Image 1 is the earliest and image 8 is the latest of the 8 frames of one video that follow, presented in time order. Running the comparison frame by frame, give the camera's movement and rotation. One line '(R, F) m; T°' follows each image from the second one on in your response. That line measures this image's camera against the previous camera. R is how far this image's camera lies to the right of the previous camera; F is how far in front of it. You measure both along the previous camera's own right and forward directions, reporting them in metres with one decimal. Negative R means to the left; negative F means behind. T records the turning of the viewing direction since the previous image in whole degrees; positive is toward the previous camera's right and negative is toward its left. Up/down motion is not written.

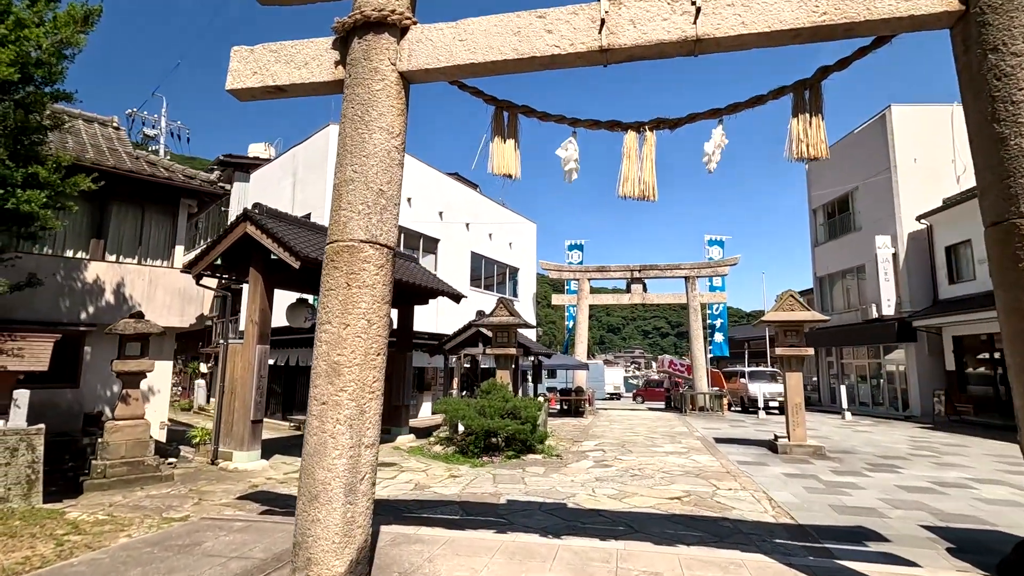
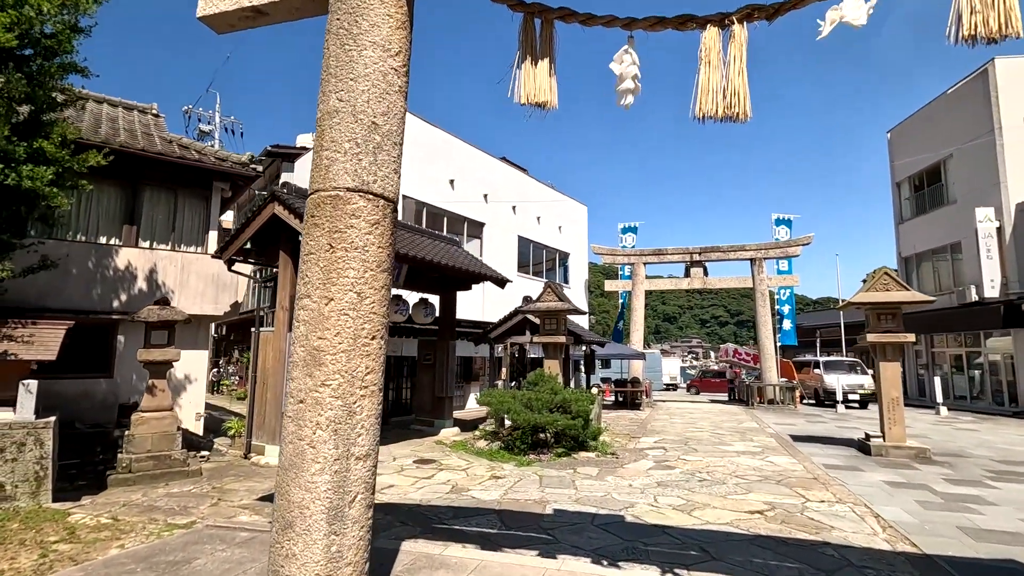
(+0.1, +1.1) m; -6°
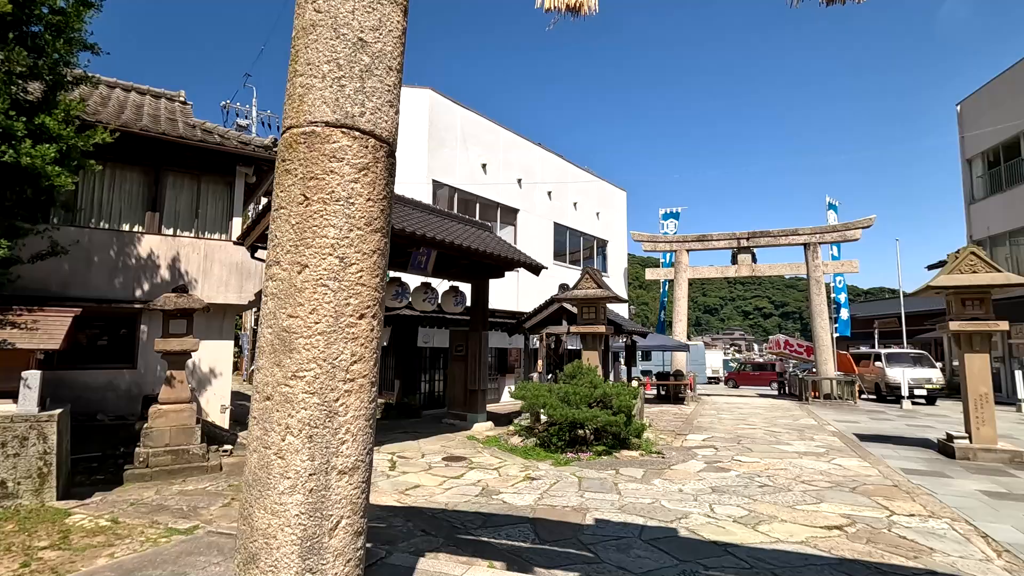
(0.0, +0.8) m; -4°
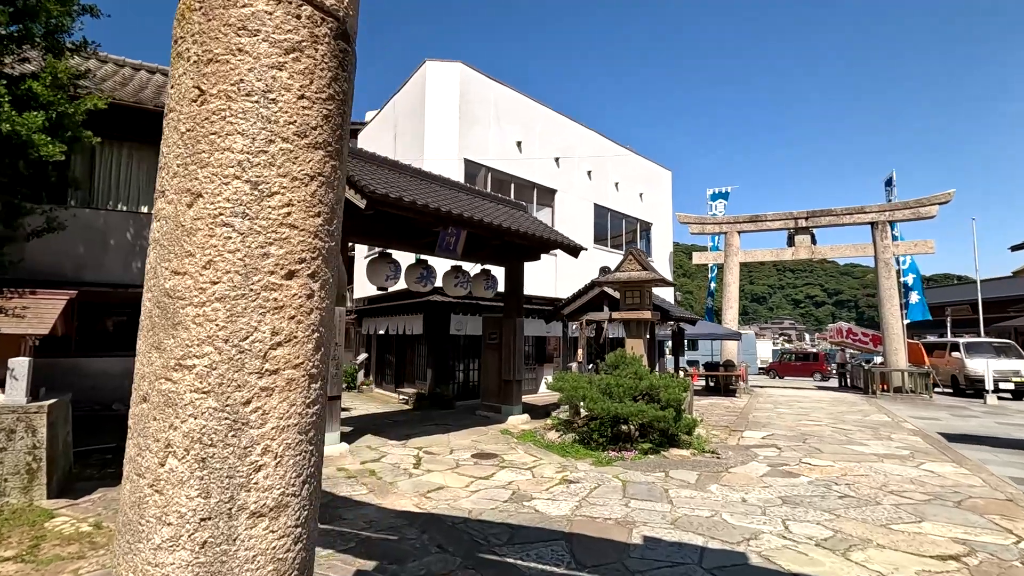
(+0.1, +0.9) m; -4°
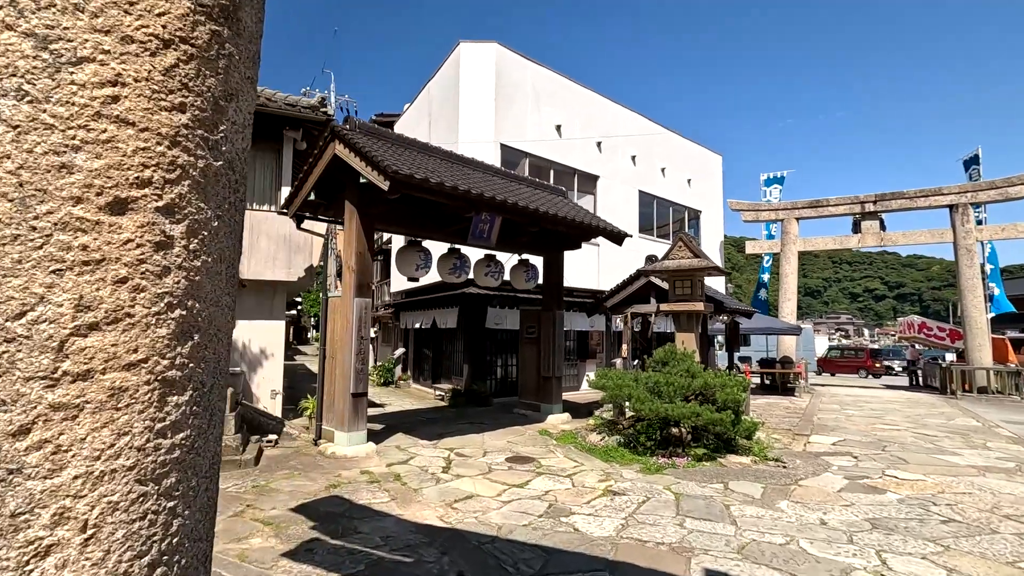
(+0.1, +0.8) m; -5°
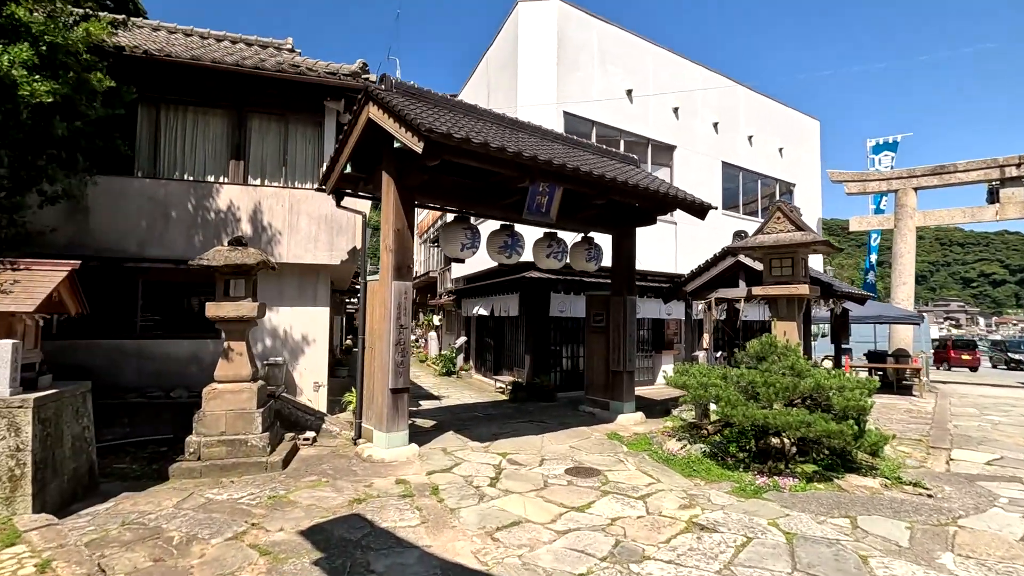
(+0.2, +1.3) m; -8°
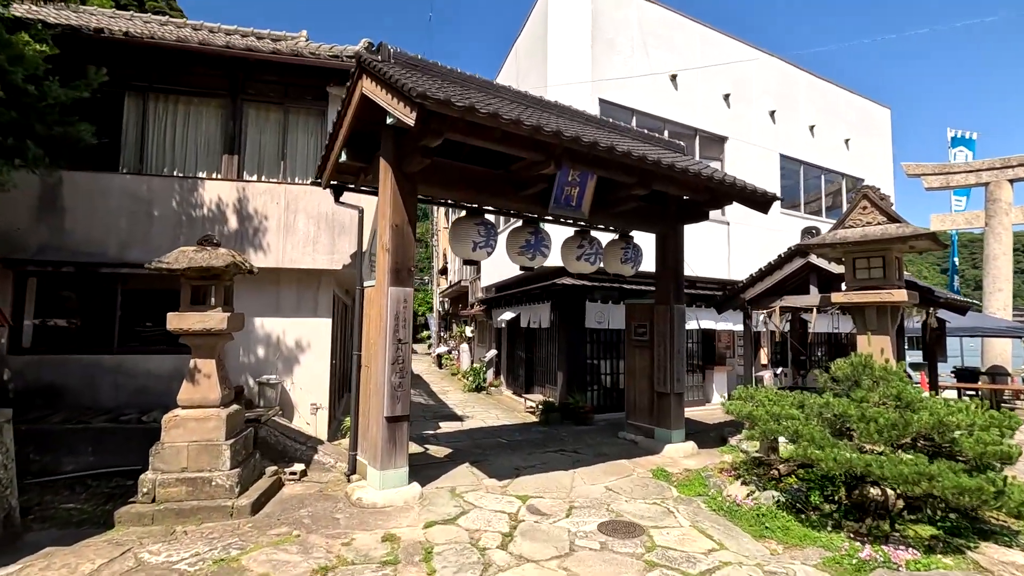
(+0.2, +1.3) m; -4°
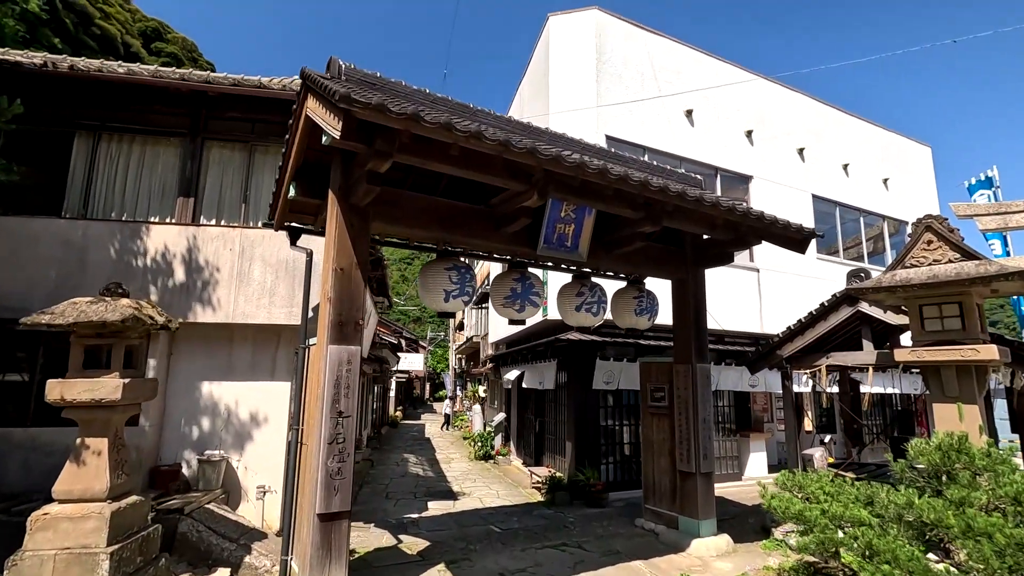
(+0.5, +1.3) m; -3°
